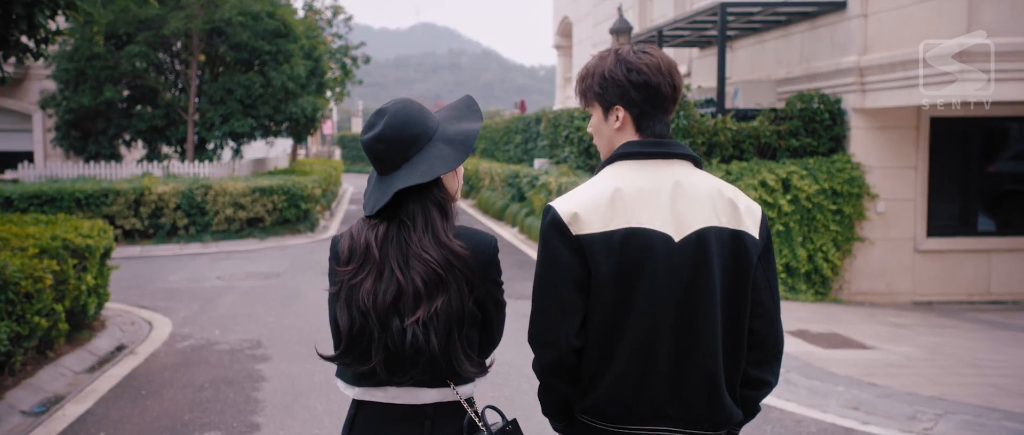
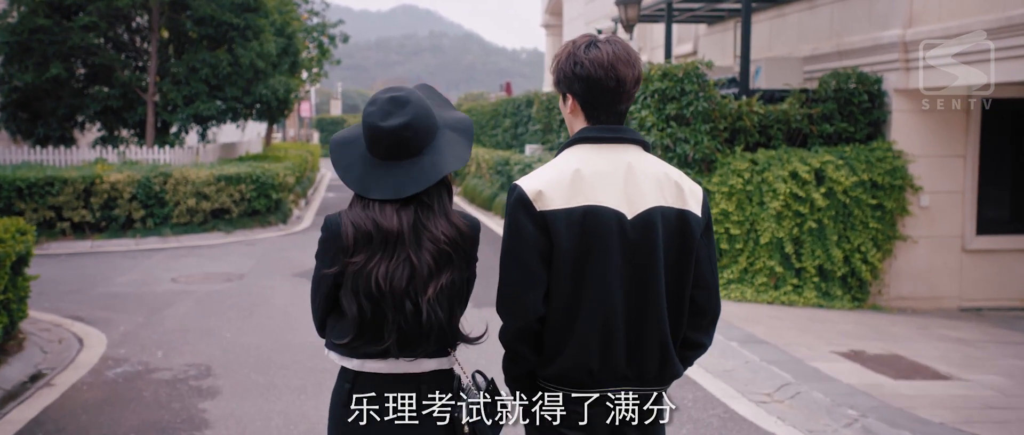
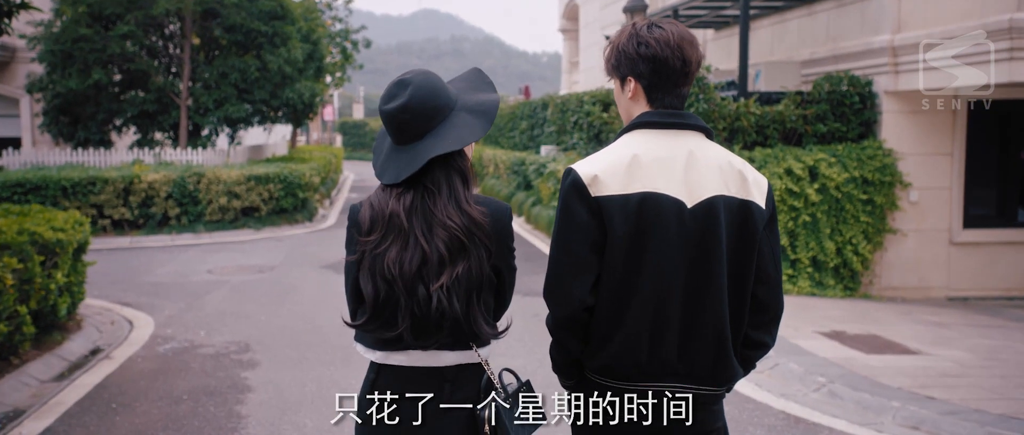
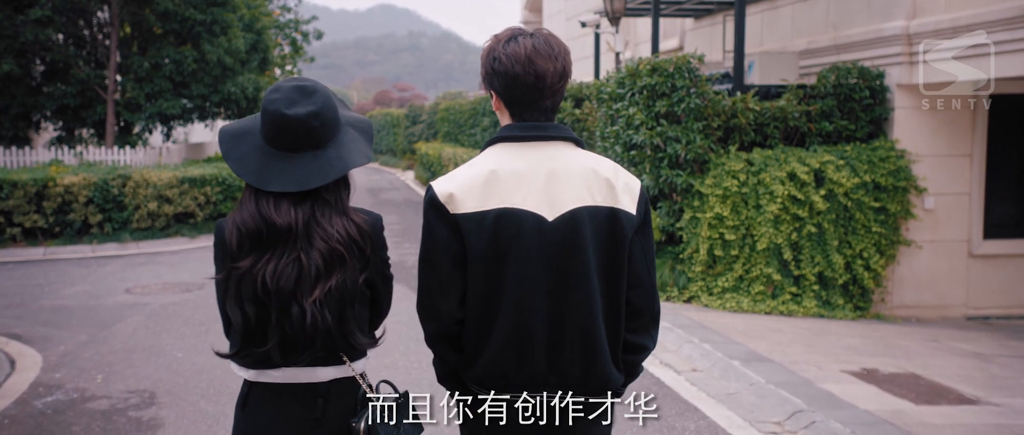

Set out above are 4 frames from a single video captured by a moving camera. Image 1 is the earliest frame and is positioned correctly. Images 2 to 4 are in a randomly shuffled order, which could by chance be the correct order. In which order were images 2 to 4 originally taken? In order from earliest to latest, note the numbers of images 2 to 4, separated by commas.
3, 2, 4
